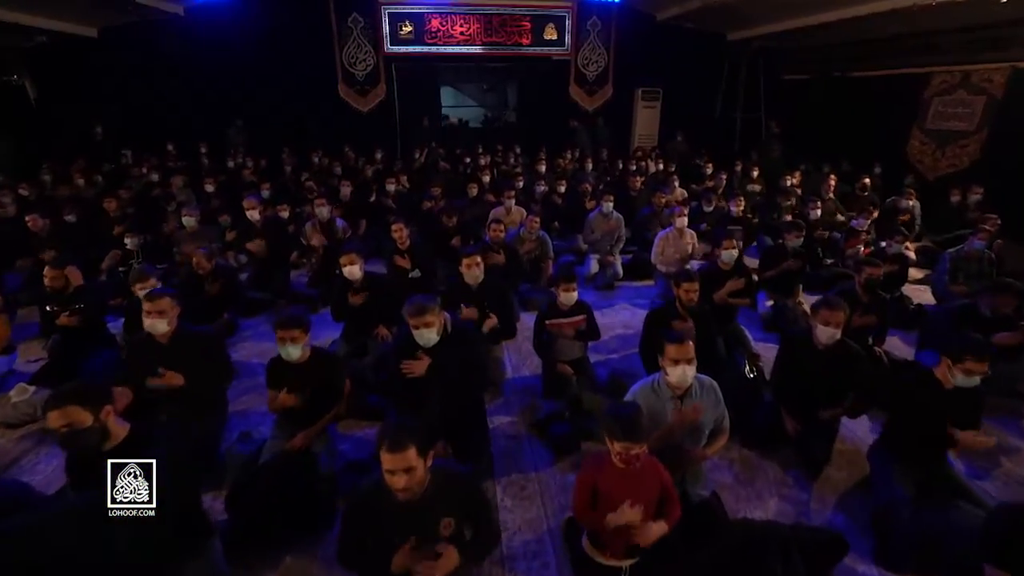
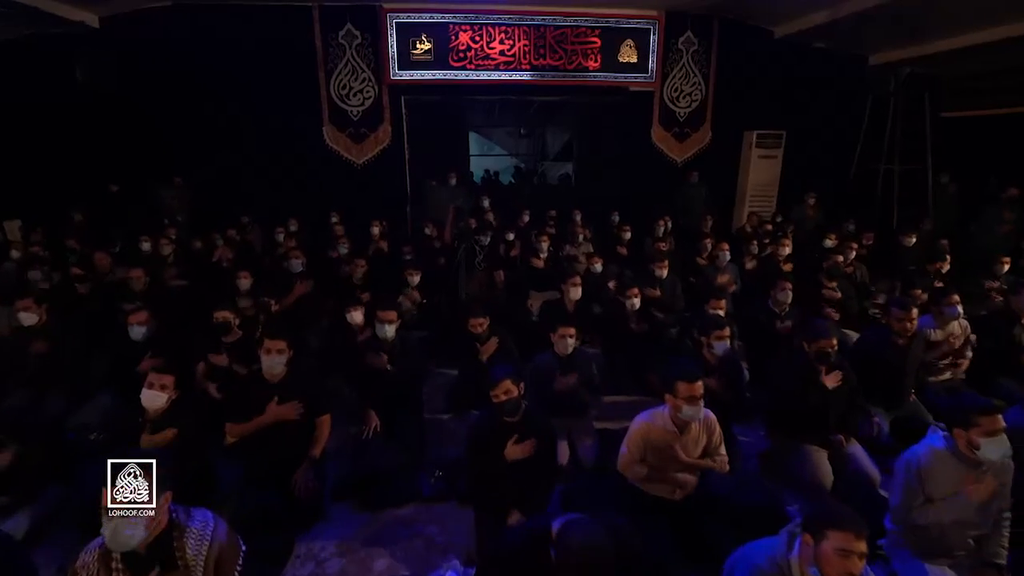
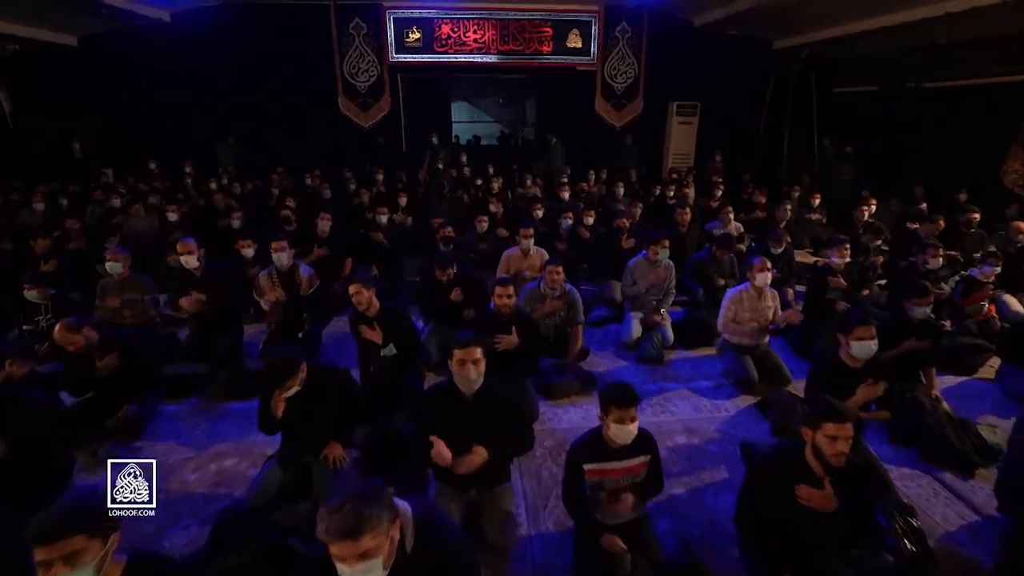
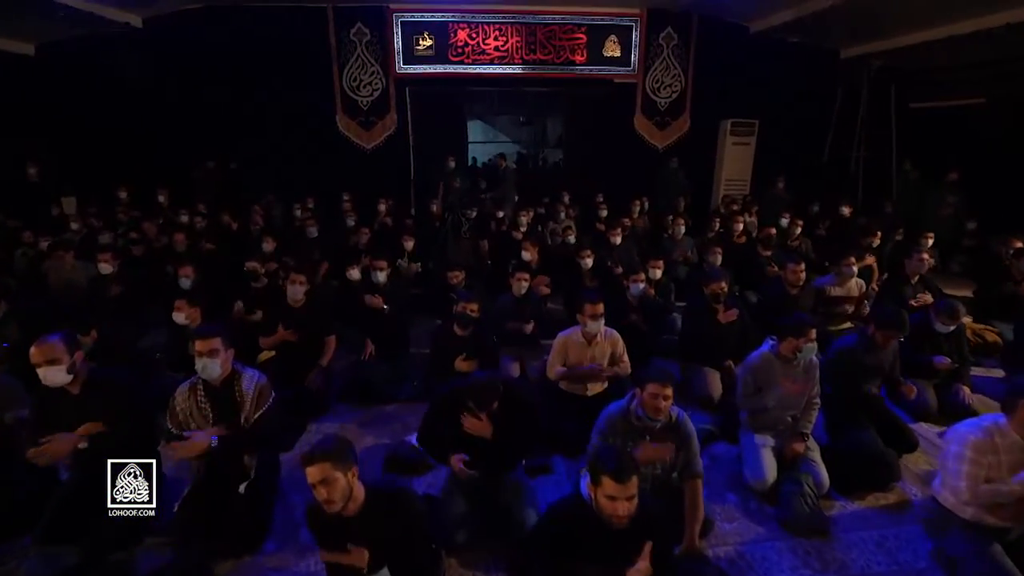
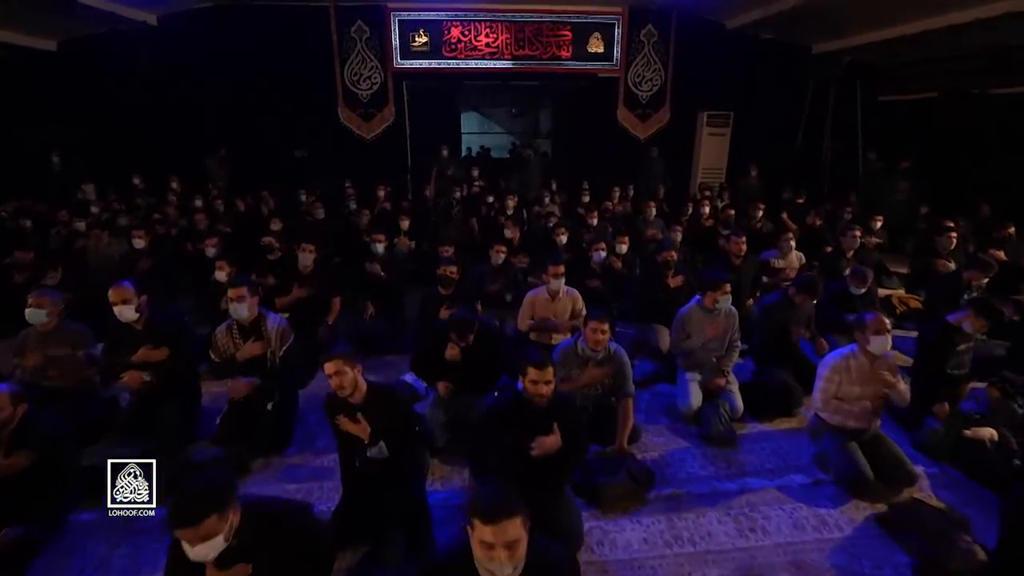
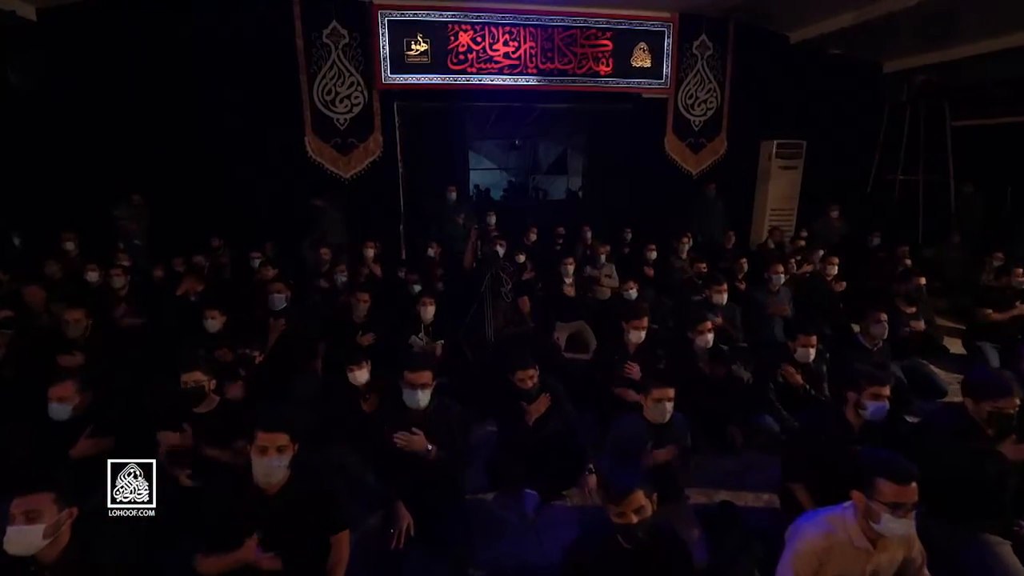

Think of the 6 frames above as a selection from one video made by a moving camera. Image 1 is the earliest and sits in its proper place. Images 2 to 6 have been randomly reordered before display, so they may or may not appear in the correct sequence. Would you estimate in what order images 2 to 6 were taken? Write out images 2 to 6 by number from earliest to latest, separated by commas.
3, 5, 4, 2, 6
